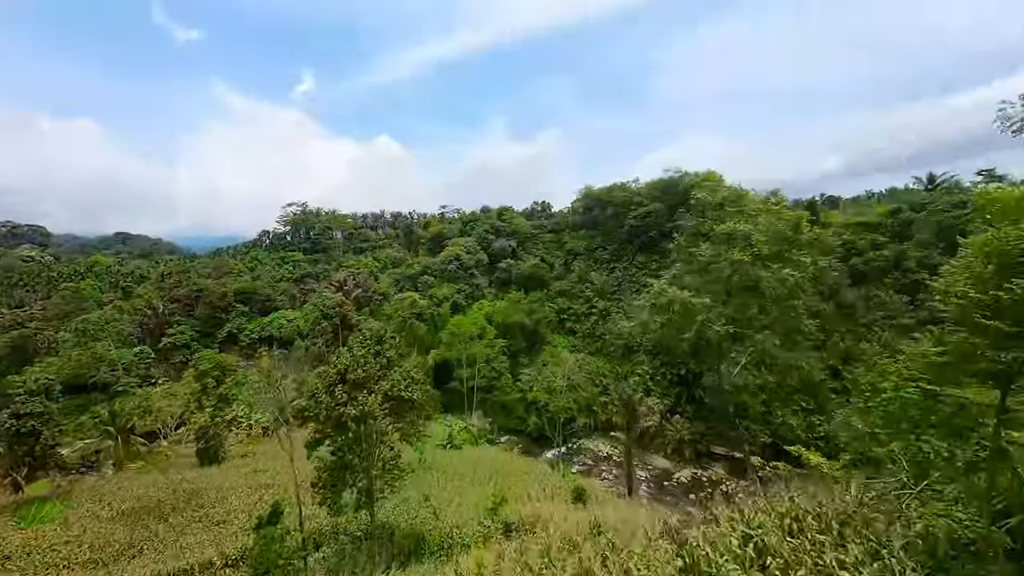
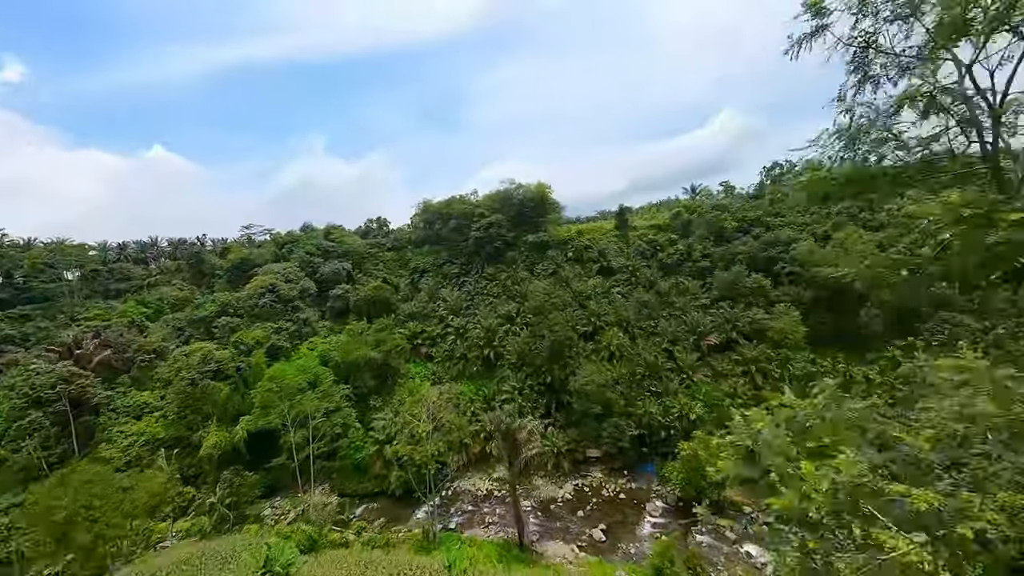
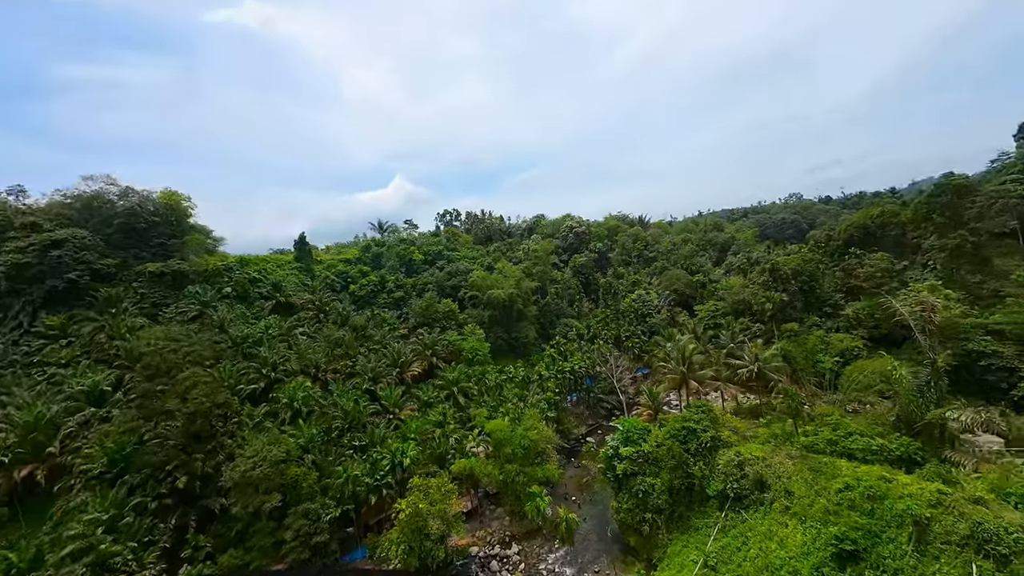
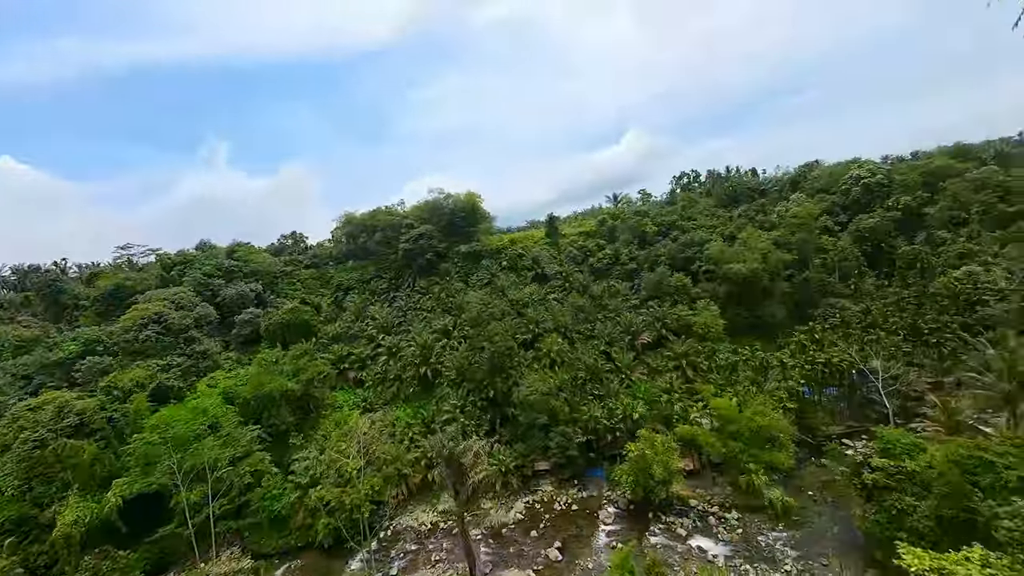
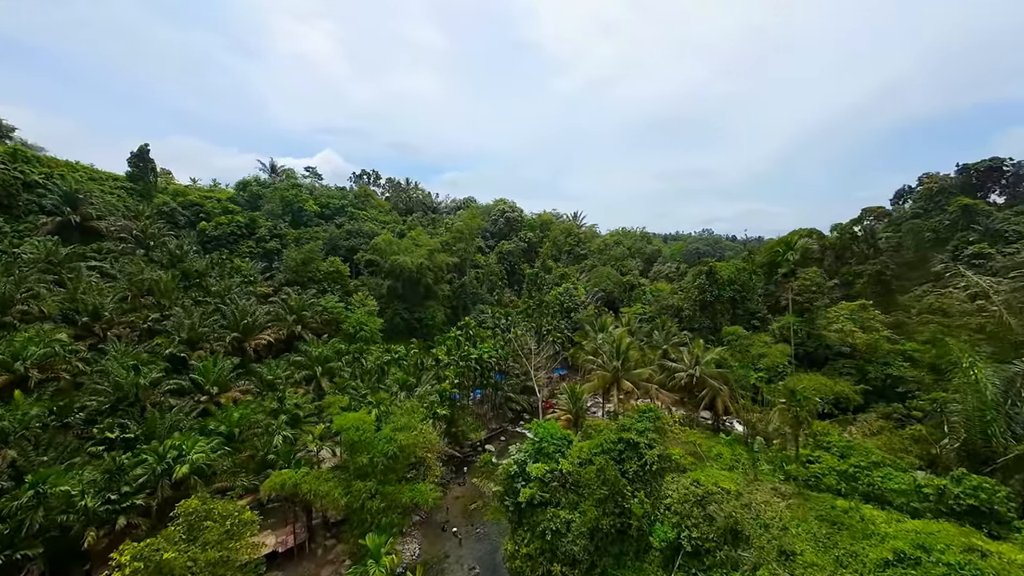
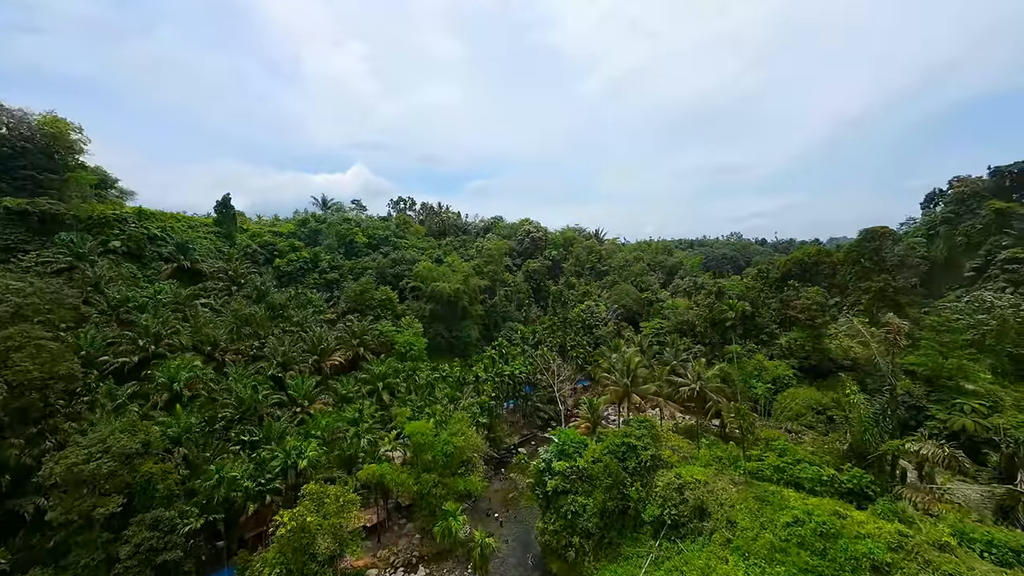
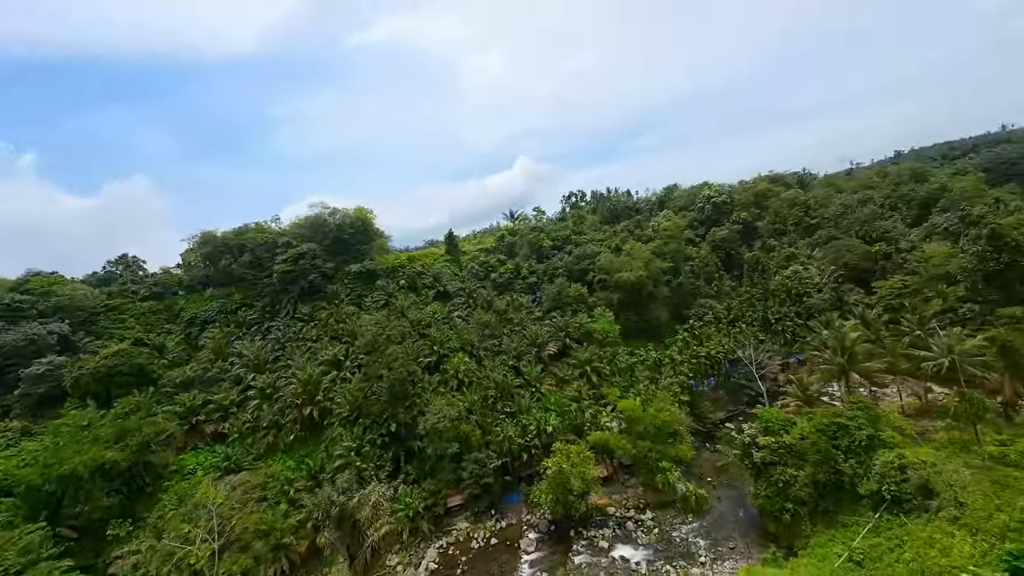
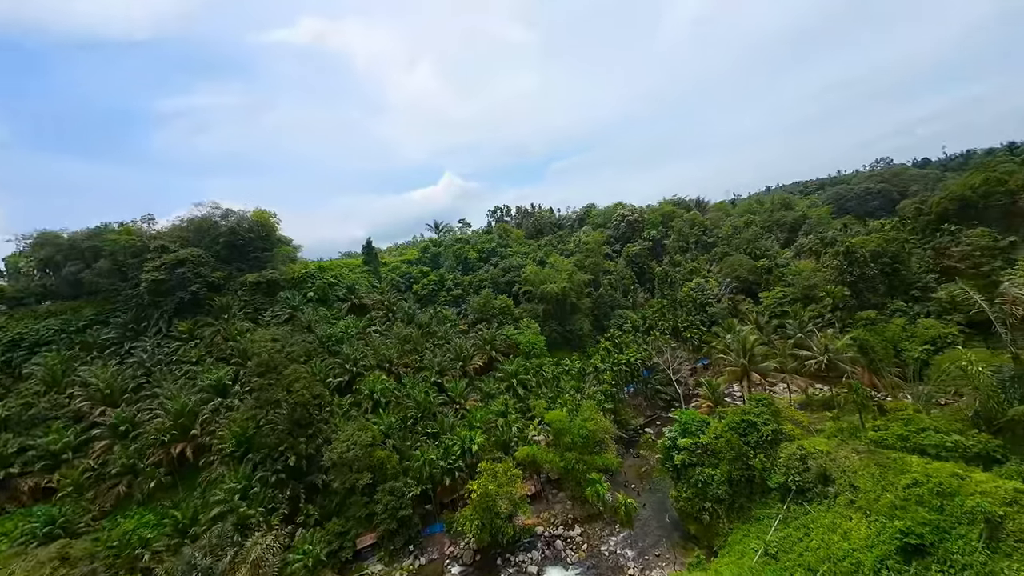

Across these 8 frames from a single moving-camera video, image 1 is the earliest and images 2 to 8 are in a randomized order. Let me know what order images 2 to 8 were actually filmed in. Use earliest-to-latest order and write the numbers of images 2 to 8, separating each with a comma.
2, 4, 7, 8, 3, 6, 5
